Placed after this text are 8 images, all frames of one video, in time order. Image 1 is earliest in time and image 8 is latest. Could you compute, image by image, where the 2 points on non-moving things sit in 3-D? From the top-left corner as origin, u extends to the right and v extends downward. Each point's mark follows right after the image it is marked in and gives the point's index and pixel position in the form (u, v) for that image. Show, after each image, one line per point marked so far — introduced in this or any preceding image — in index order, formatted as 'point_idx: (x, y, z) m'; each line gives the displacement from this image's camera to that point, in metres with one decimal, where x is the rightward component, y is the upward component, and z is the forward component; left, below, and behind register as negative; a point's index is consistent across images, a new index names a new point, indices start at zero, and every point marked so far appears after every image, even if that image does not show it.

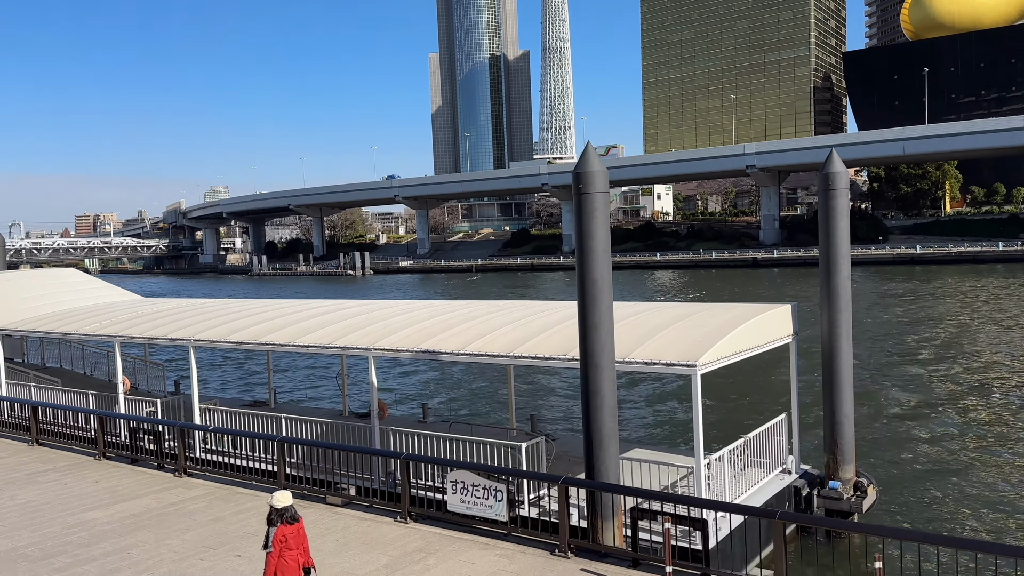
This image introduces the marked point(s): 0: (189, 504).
0: (-5.0, -3.3, +12.4) m
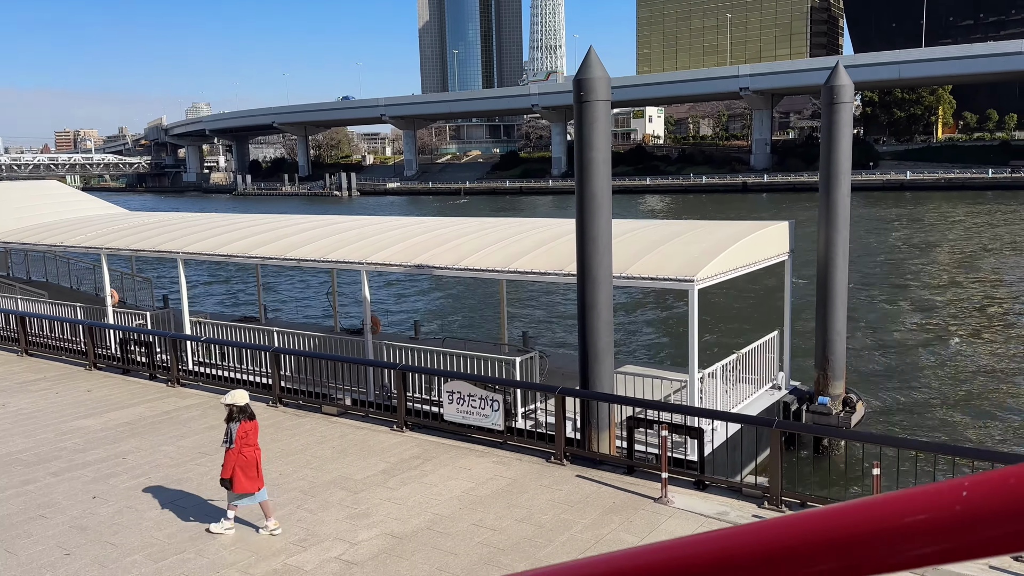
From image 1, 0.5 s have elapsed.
0: (-5.0, -1.9, +12.4) m
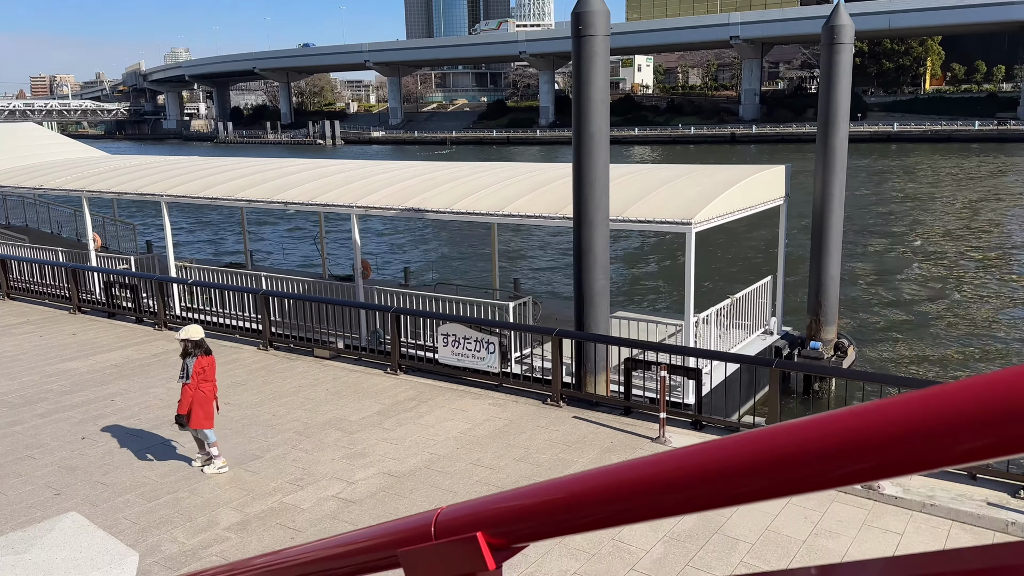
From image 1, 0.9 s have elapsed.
0: (-5.1, -1.0, +12.2) m
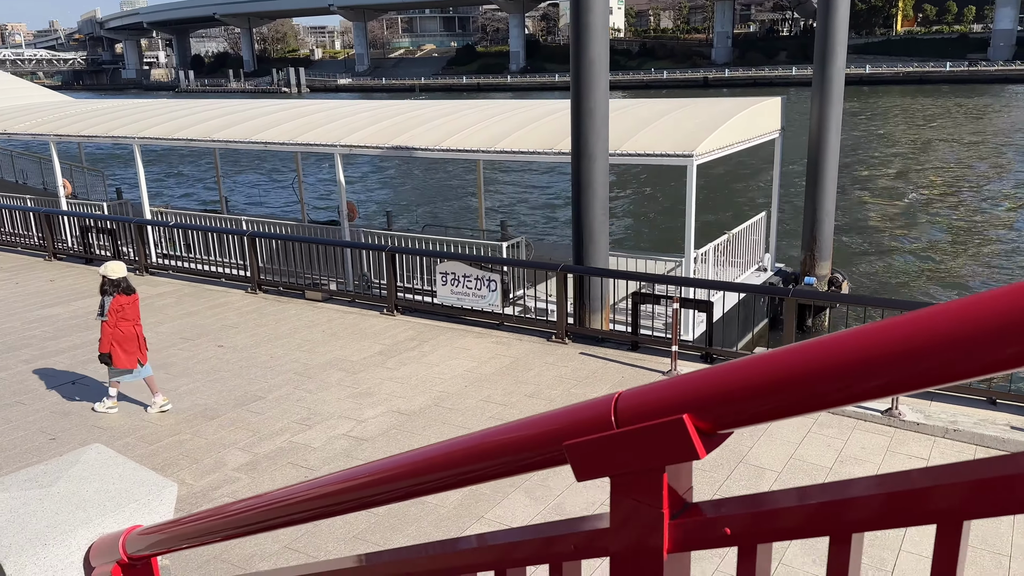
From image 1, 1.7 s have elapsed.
0: (-5.2, -0.2, +11.8) m
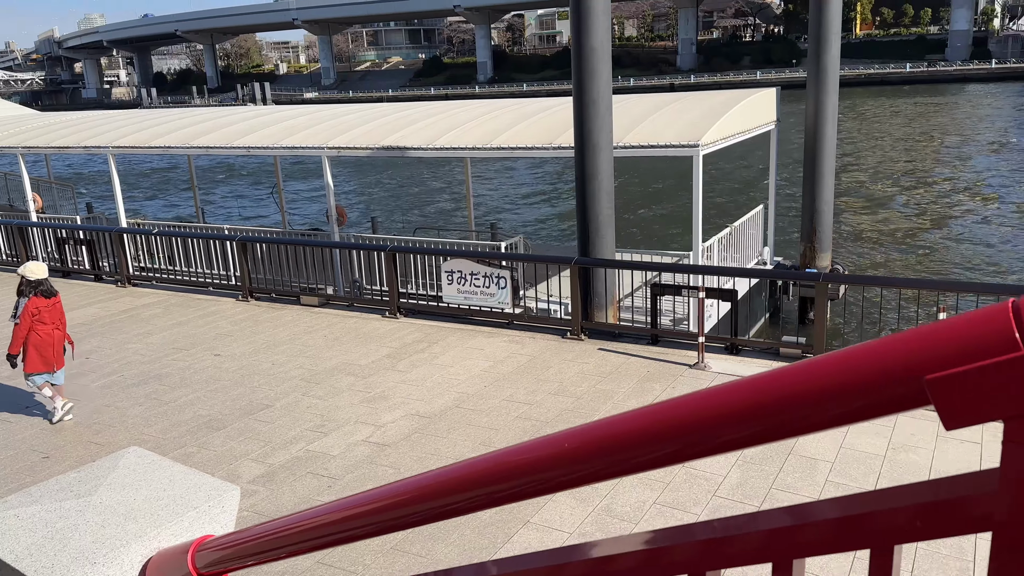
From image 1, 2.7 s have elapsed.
0: (-5.1, -0.3, +11.2) m
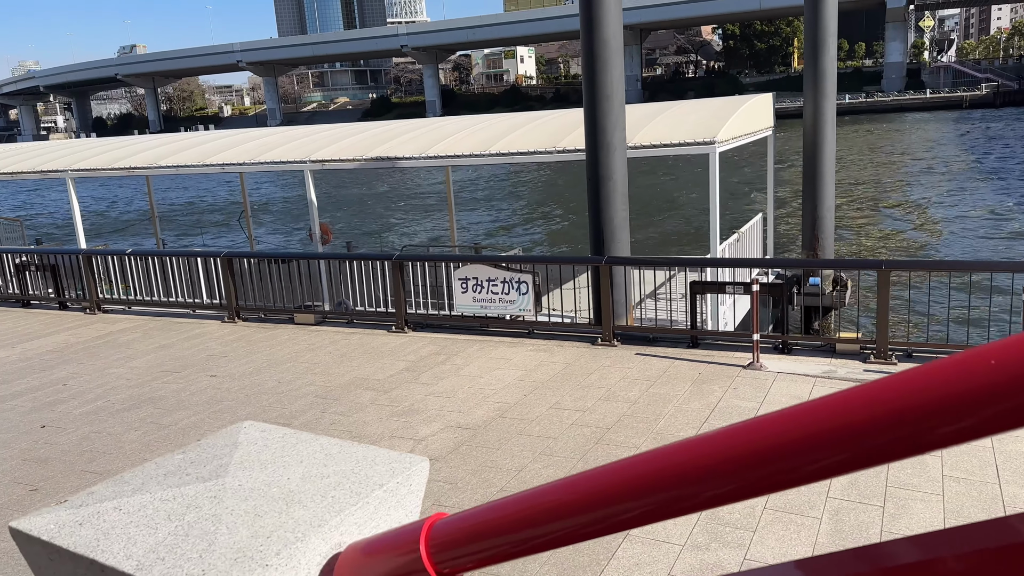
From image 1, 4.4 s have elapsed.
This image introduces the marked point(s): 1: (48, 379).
0: (-4.9, -0.6, +10.2) m
1: (-4.9, -1.0, +8.4) m
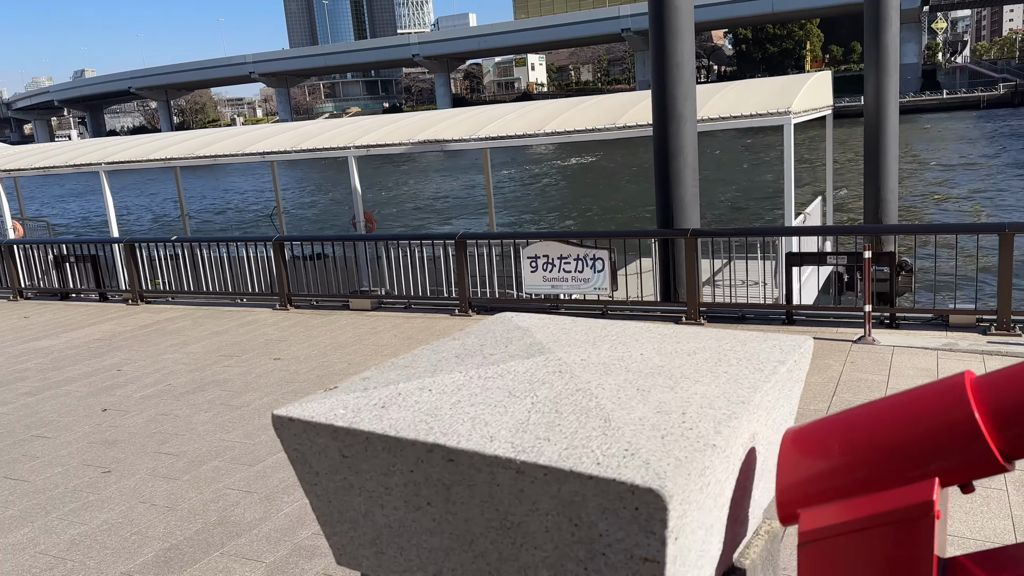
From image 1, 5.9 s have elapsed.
0: (-4.1, -0.4, +9.7) m
1: (-4.1, -0.8, +8.0) m
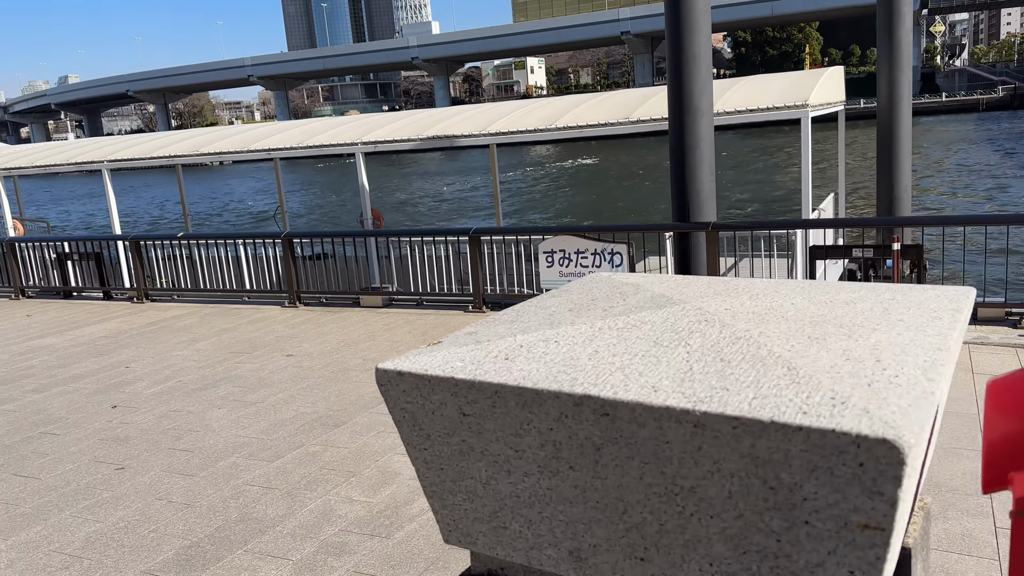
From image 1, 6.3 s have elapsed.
0: (-4.0, -0.4, +9.6) m
1: (-3.9, -0.7, +7.8) m
